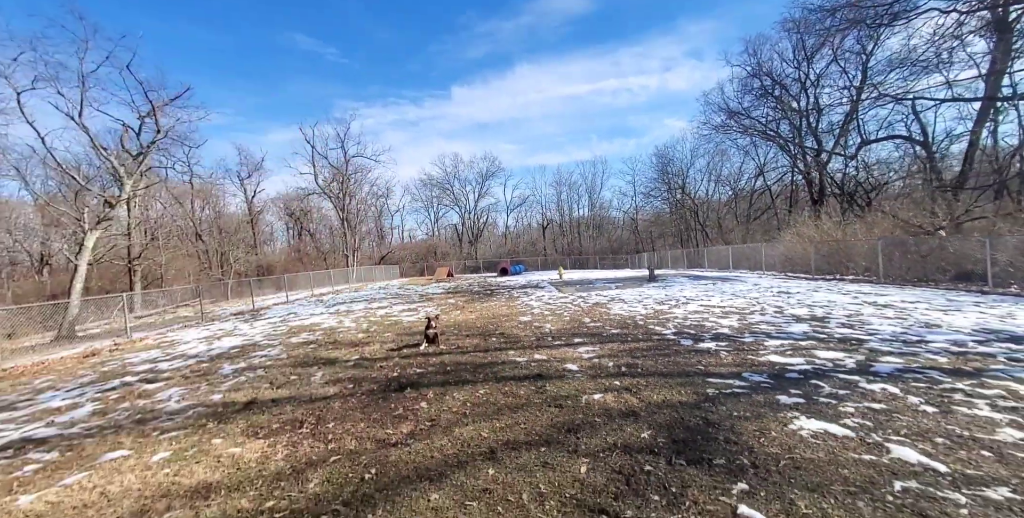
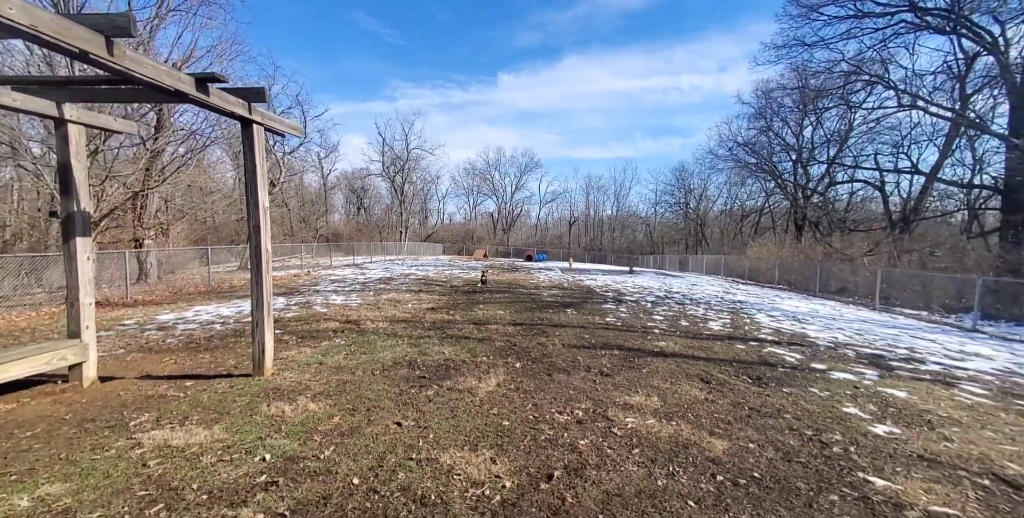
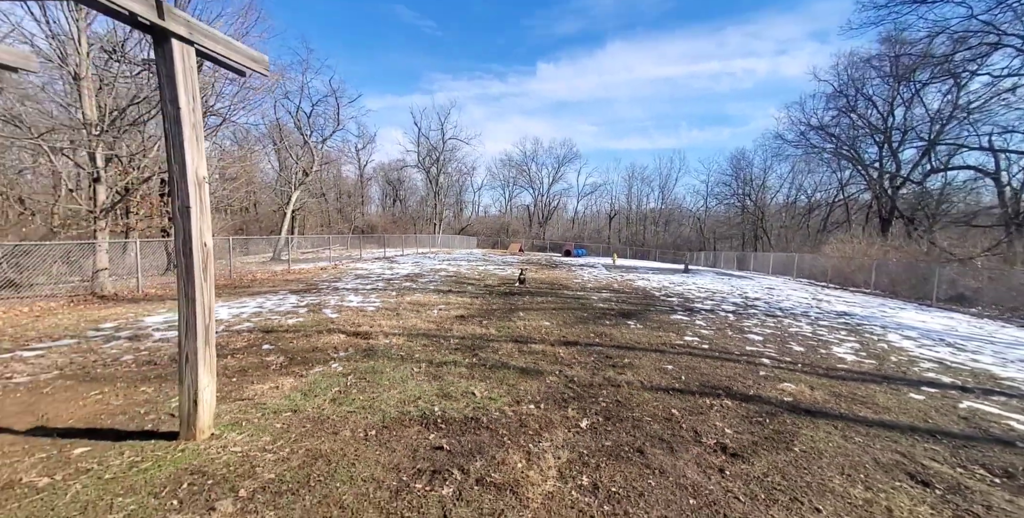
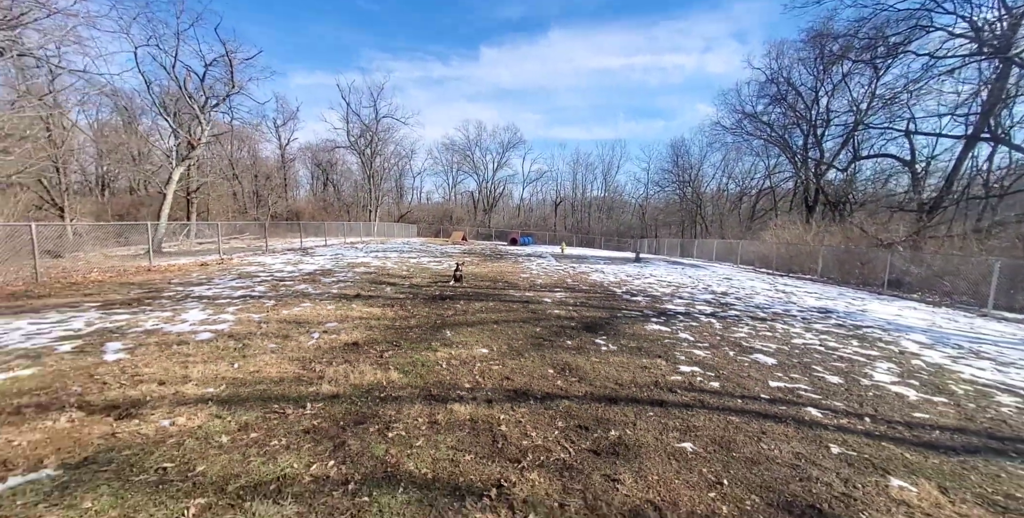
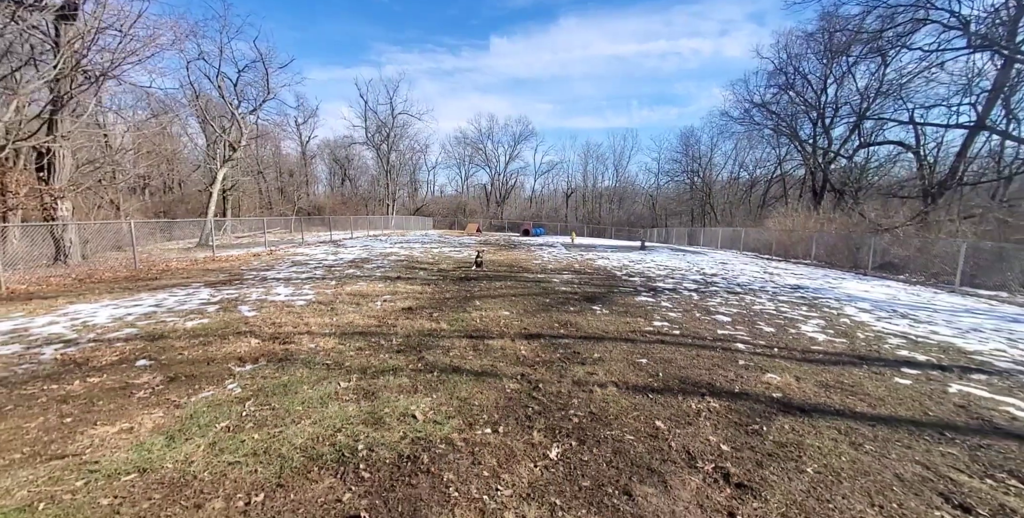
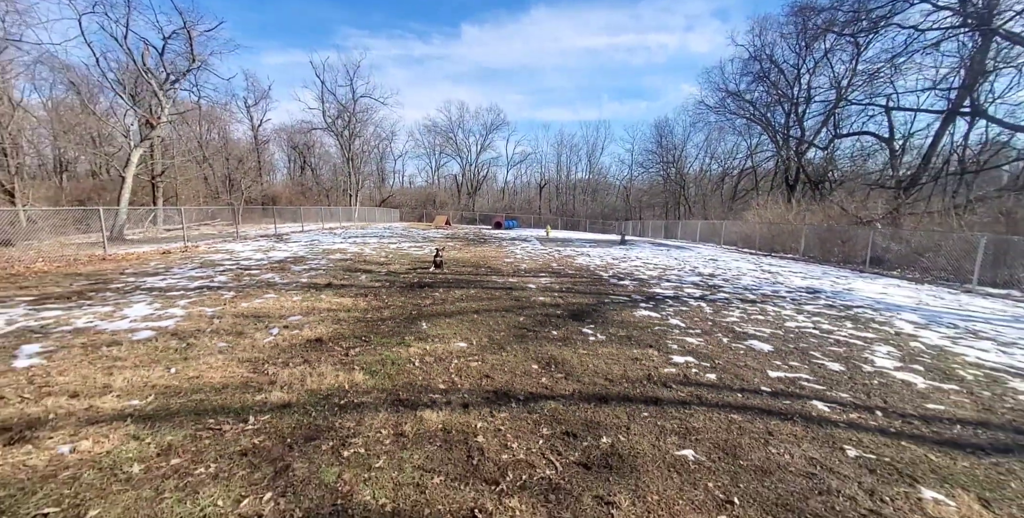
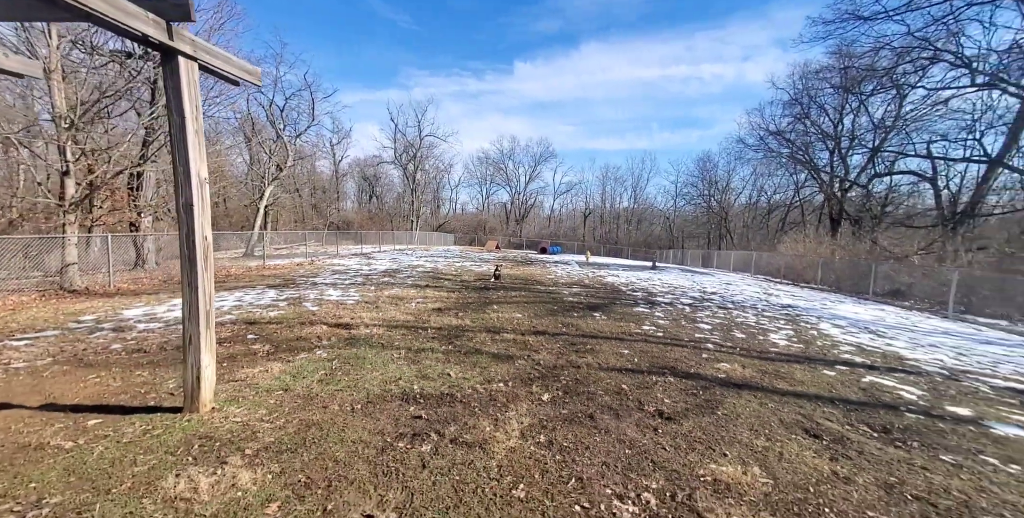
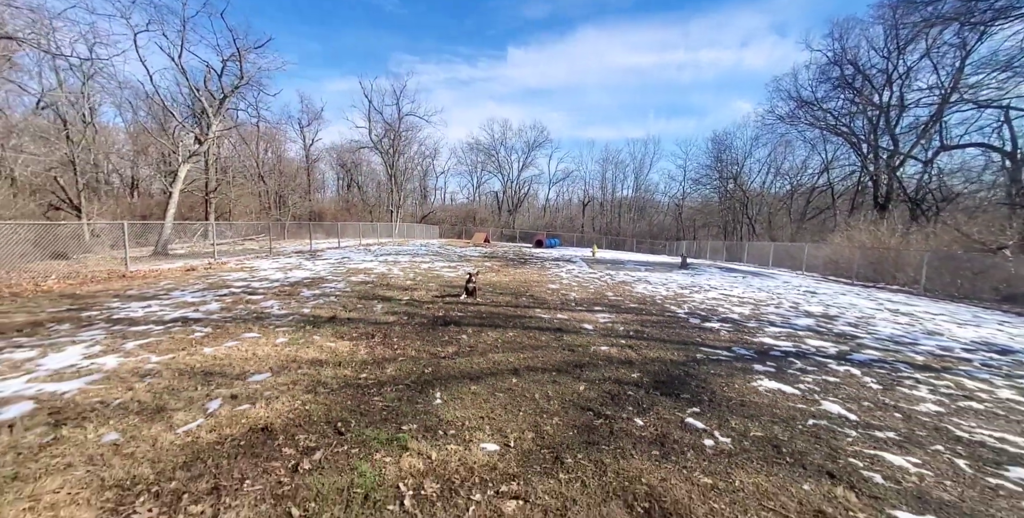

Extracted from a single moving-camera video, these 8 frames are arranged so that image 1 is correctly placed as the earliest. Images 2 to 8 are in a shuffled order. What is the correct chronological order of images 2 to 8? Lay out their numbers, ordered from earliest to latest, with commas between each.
8, 6, 4, 5, 3, 7, 2
